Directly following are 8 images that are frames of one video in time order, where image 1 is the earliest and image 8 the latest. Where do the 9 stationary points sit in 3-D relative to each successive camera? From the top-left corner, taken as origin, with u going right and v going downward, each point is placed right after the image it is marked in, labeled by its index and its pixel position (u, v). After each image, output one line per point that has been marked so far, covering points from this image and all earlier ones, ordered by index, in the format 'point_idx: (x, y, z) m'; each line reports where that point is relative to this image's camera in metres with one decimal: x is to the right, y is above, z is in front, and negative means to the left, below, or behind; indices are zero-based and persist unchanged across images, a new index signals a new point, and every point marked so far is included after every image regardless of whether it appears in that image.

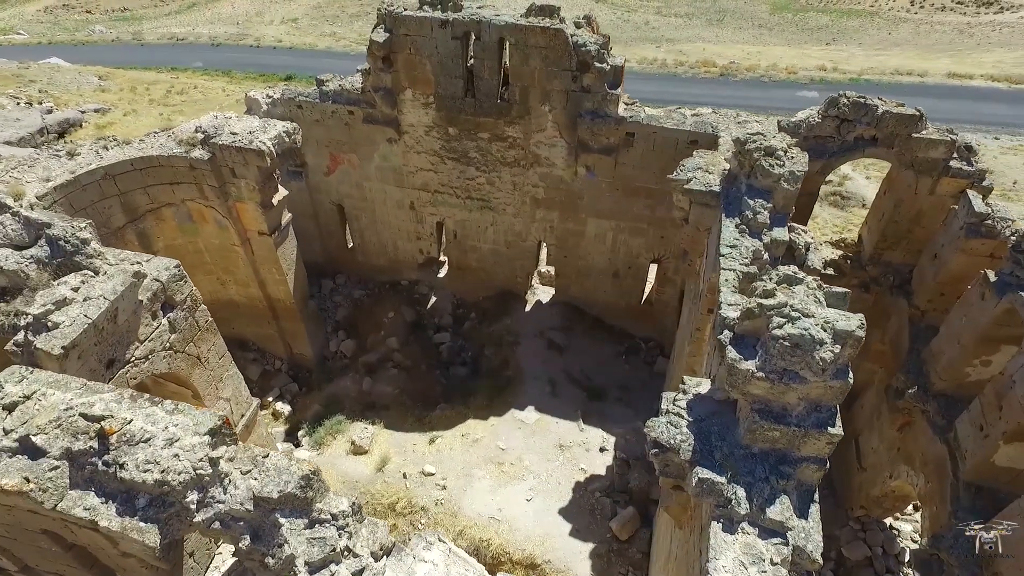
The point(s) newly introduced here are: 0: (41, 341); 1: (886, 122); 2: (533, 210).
0: (-3.4, -0.4, +4.5) m
1: (+4.8, +2.1, +8.0) m
2: (+0.3, +1.3, +10.3) m
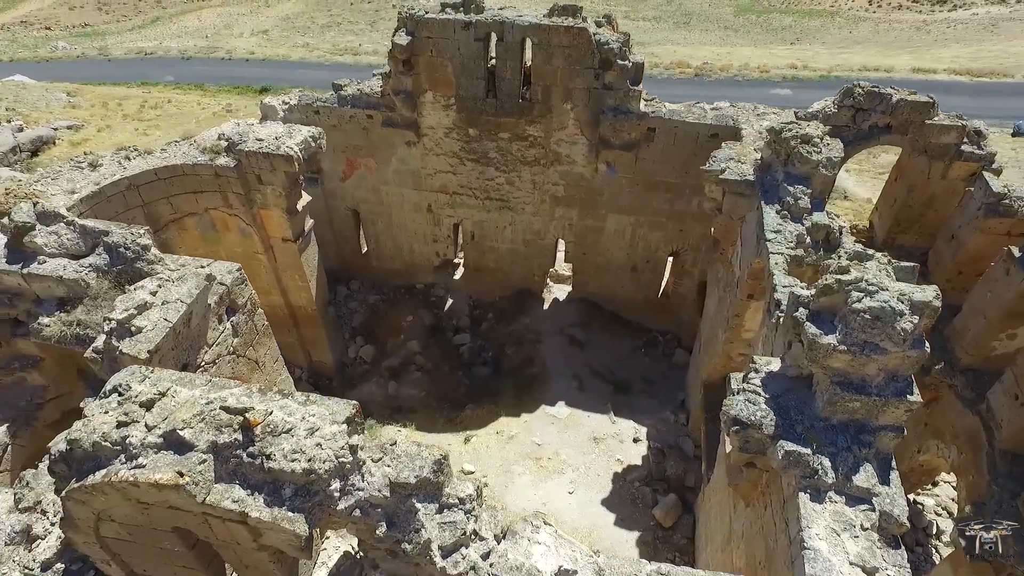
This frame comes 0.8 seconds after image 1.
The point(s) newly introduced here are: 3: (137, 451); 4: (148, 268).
0: (-2.7, -0.4, +4.5) m
1: (+5.1, +2.4, +8.3) m
2: (+0.7, +1.3, +10.5) m
3: (-1.8, -0.8, +3.0) m
4: (-3.2, +0.2, +5.5) m
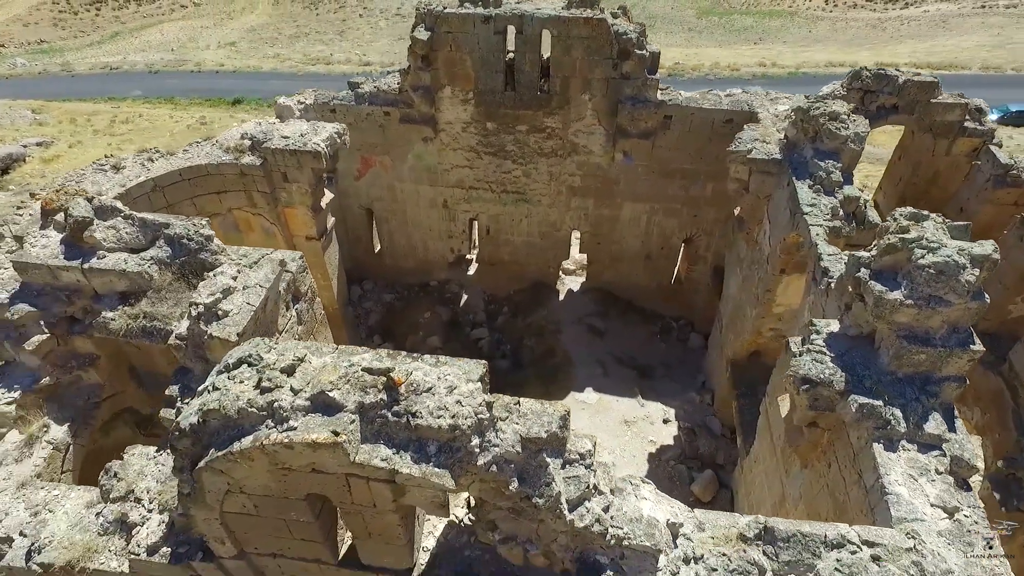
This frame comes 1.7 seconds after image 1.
0: (-2.1, -0.3, +4.5) m
1: (+5.5, +2.7, +8.7) m
2: (+1.0, +1.5, +10.6) m
3: (-1.1, -0.6, +3.1) m
4: (-2.6, +0.3, +5.5) m
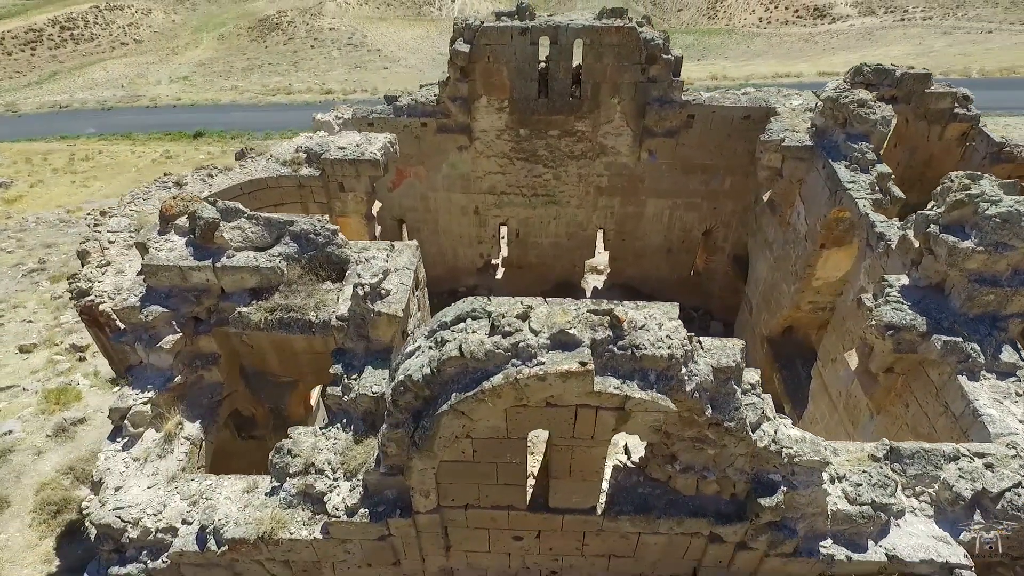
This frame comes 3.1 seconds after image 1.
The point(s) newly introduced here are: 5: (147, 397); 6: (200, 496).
0: (-1.0, -0.1, +4.8) m
1: (+6.1, +3.2, +9.6) m
2: (+1.5, +1.6, +11.2) m
3: (+0.1, -0.3, +3.5) m
4: (-1.6, +0.3, +5.8) m
5: (-3.3, -1.0, +5.6) m
6: (-2.6, -1.7, +5.1) m
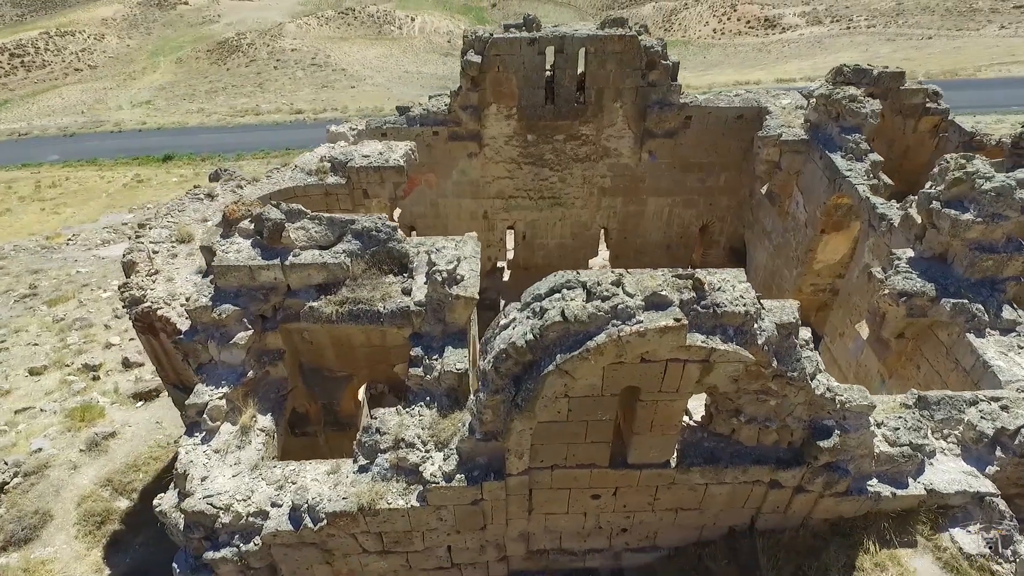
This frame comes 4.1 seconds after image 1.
0: (-0.4, 0.0, +5.2) m
1: (+6.2, +3.5, +10.5) m
2: (+1.7, +1.7, +11.8) m
3: (+0.8, -0.1, +3.9) m
4: (-1.1, +0.4, +6.2) m
5: (-2.7, -1.0, +5.8) m
6: (-2.0, -1.7, +5.4) m
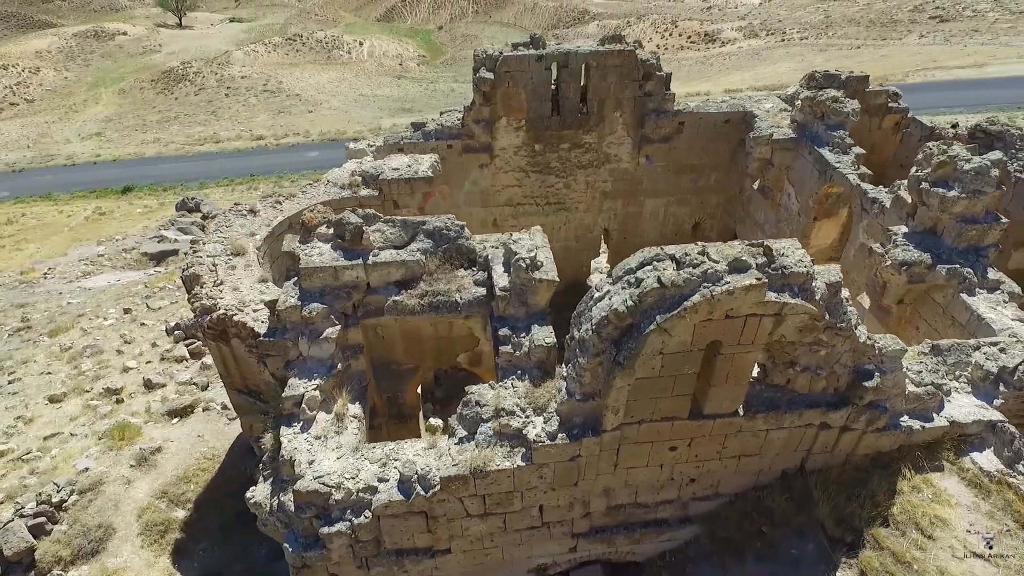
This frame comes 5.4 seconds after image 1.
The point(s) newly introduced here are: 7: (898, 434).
0: (+0.3, +0.1, +5.9) m
1: (+6.3, +3.8, +11.7) m
2: (+1.8, +1.7, +12.6) m
3: (+1.6, +0.1, +4.7) m
4: (-0.5, +0.5, +6.8) m
5: (-2.0, -1.0, +6.3) m
6: (-1.2, -1.6, +5.9) m
7: (+3.6, -1.4, +5.9) m
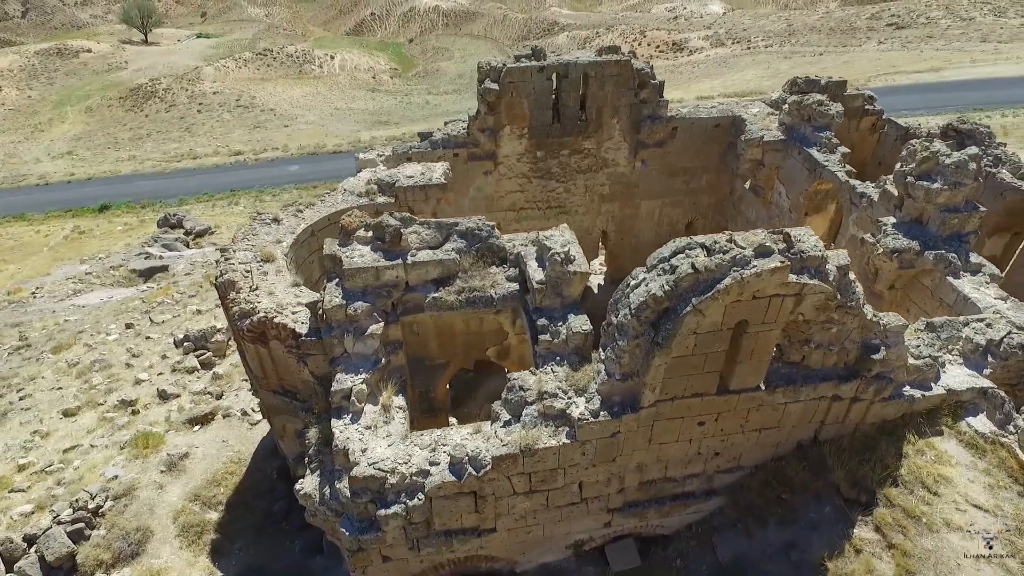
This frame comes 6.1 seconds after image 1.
0: (+0.6, +0.2, +6.3) m
1: (+6.3, +4.0, +12.4) m
2: (+1.8, +1.8, +13.2) m
3: (+2.0, +0.2, +5.2) m
4: (-0.2, +0.5, +7.3) m
5: (-1.6, -1.0, +6.7) m
6: (-0.8, -1.6, +6.3) m
7: (+4.0, -1.2, +6.5) m
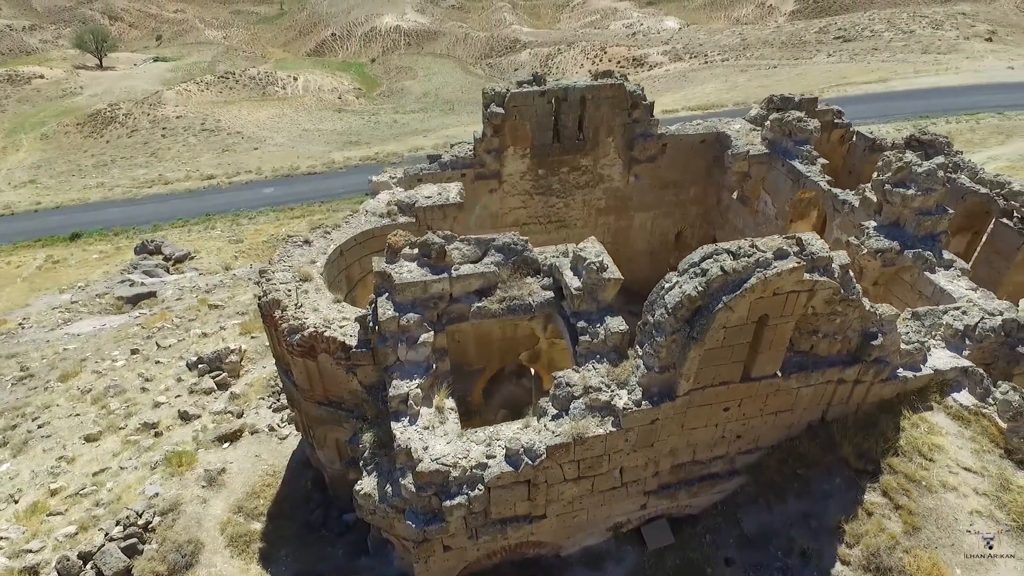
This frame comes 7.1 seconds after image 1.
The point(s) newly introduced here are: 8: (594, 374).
0: (+1.1, +0.1, +7.1) m
1: (+6.3, +4.0, +13.6) m
2: (+1.9, +1.6, +14.0) m
3: (+2.5, +0.3, +6.0) m
4: (+0.2, +0.4, +8.0) m
5: (-1.1, -1.1, +7.3) m
6: (-0.2, -1.7, +7.0) m
7: (+4.5, -1.1, +7.3) m
8: (+0.9, -1.0, +6.9) m
